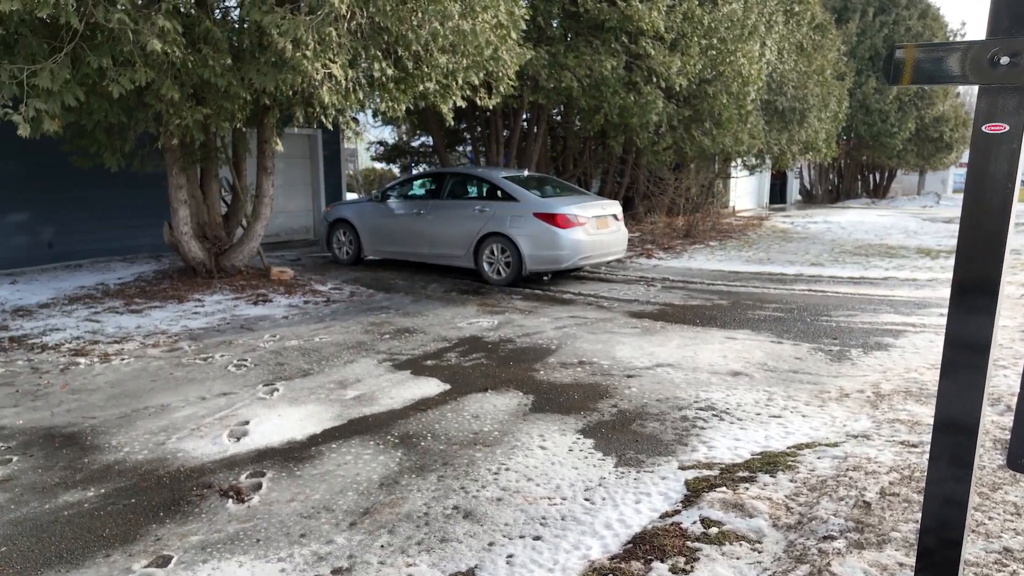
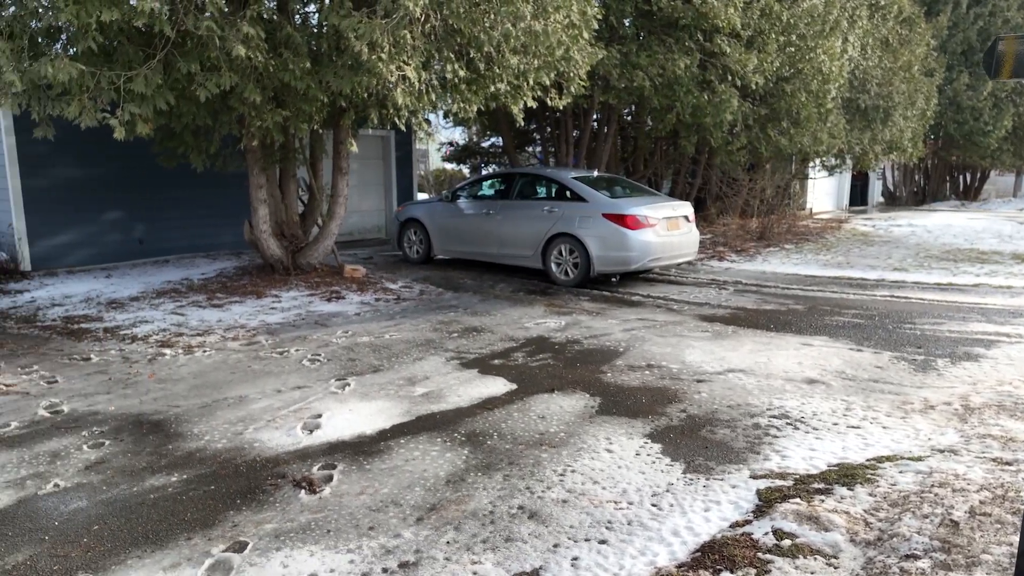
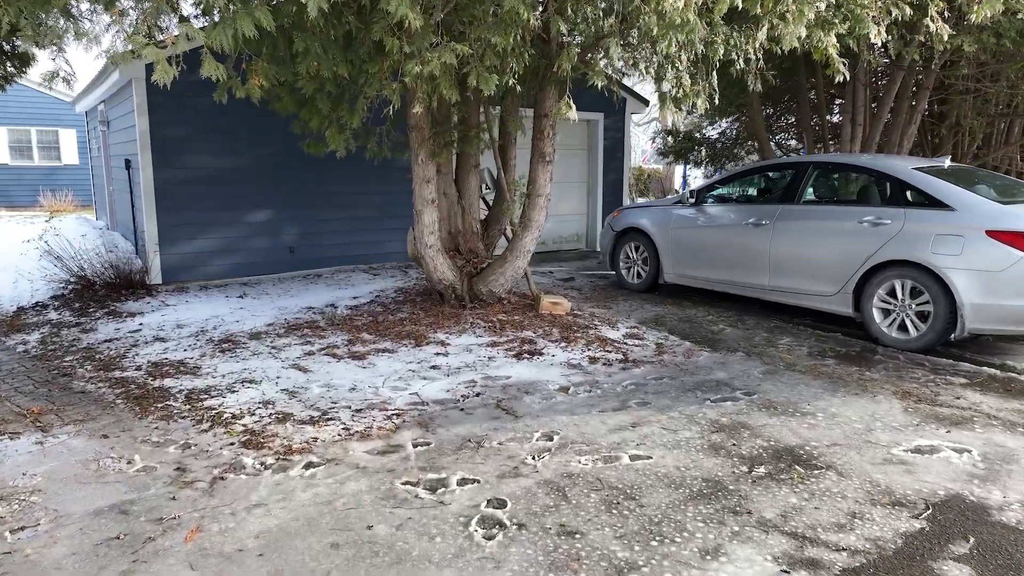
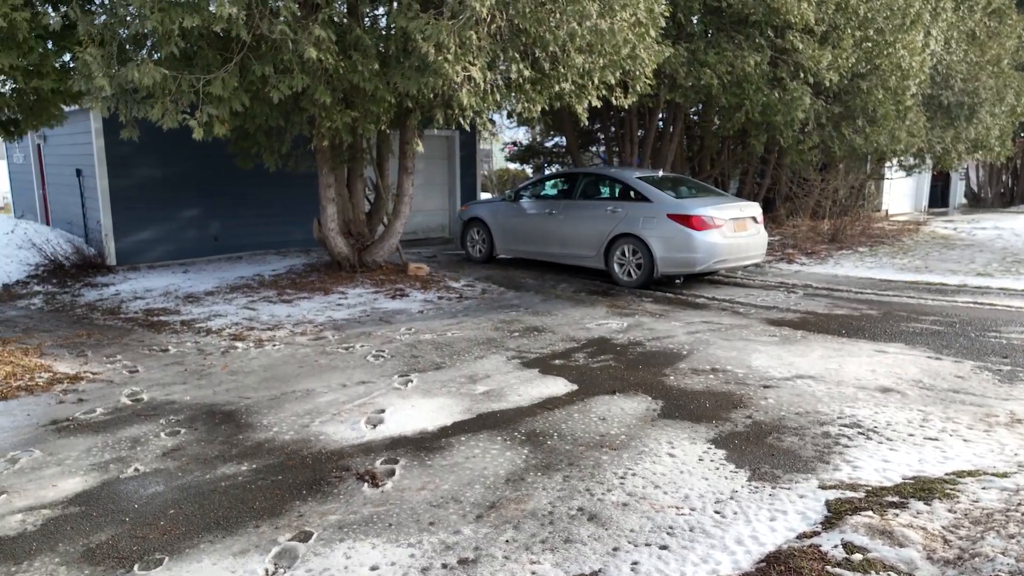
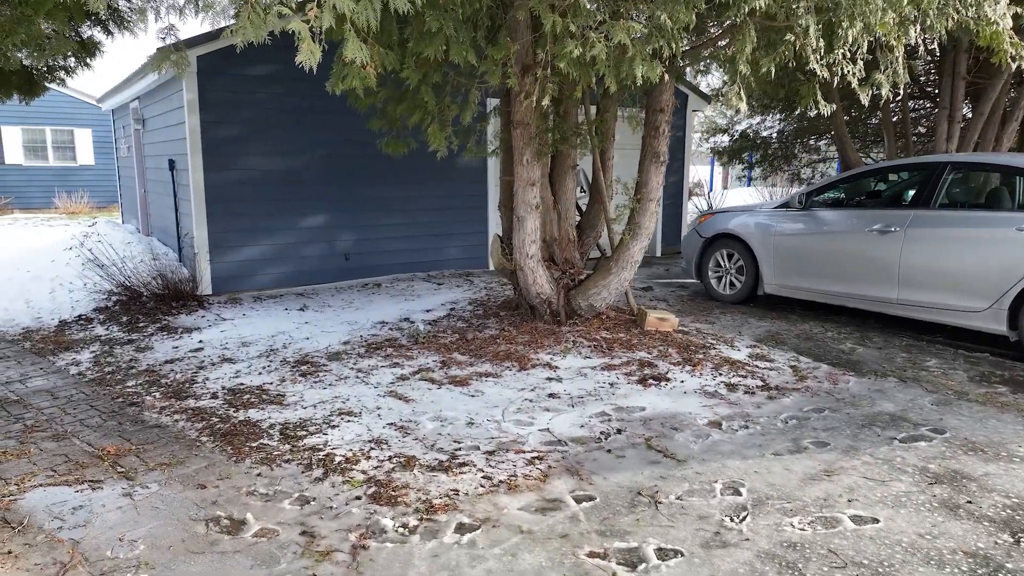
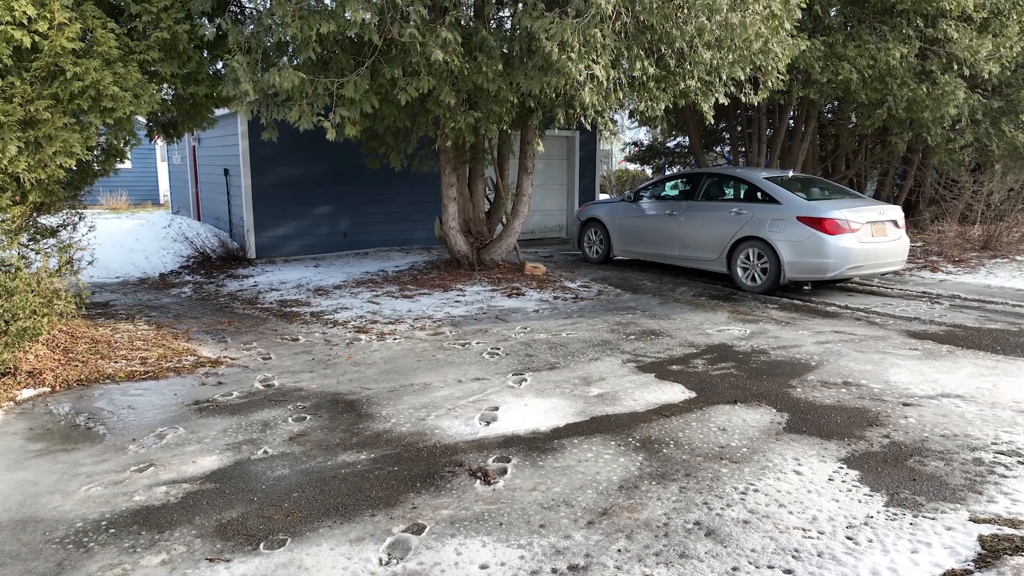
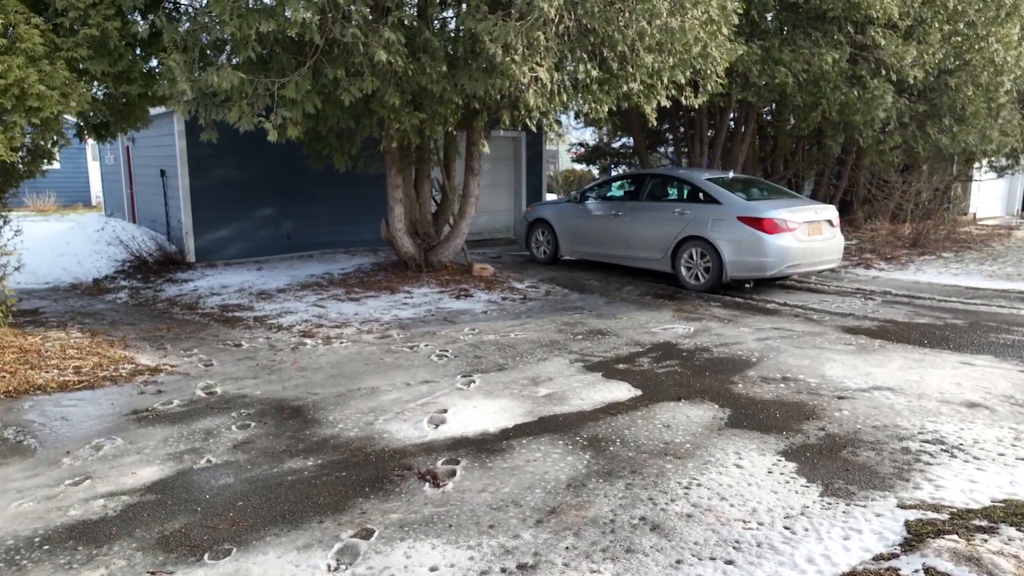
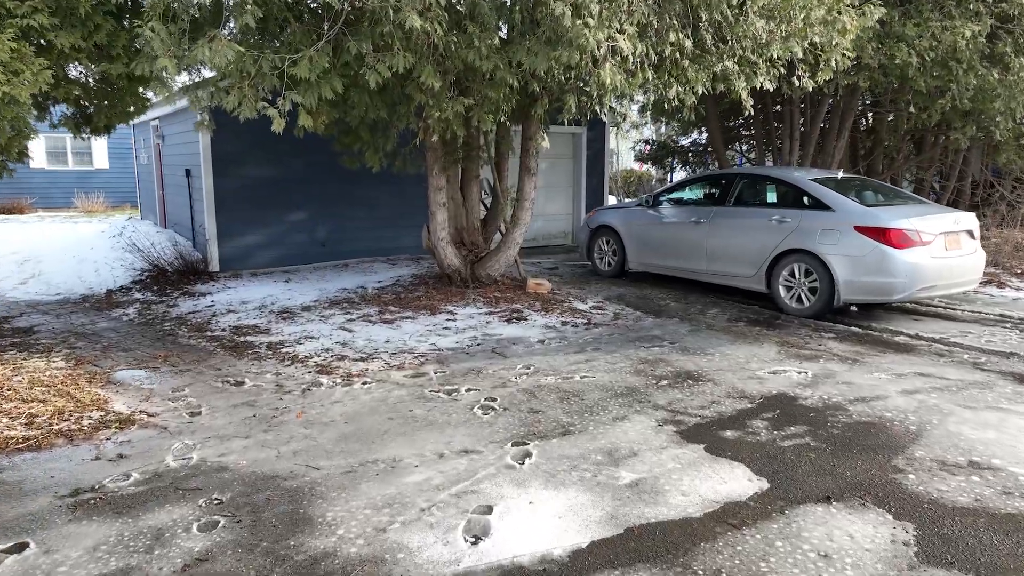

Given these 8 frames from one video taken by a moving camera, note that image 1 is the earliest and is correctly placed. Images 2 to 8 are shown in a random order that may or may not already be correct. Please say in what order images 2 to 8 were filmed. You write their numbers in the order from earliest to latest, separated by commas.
2, 4, 7, 6, 8, 3, 5
